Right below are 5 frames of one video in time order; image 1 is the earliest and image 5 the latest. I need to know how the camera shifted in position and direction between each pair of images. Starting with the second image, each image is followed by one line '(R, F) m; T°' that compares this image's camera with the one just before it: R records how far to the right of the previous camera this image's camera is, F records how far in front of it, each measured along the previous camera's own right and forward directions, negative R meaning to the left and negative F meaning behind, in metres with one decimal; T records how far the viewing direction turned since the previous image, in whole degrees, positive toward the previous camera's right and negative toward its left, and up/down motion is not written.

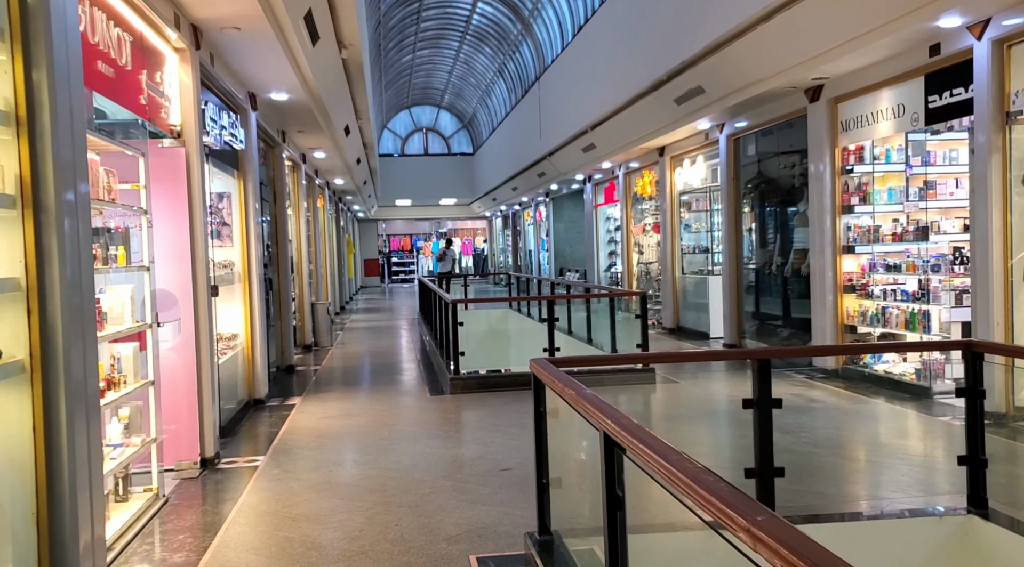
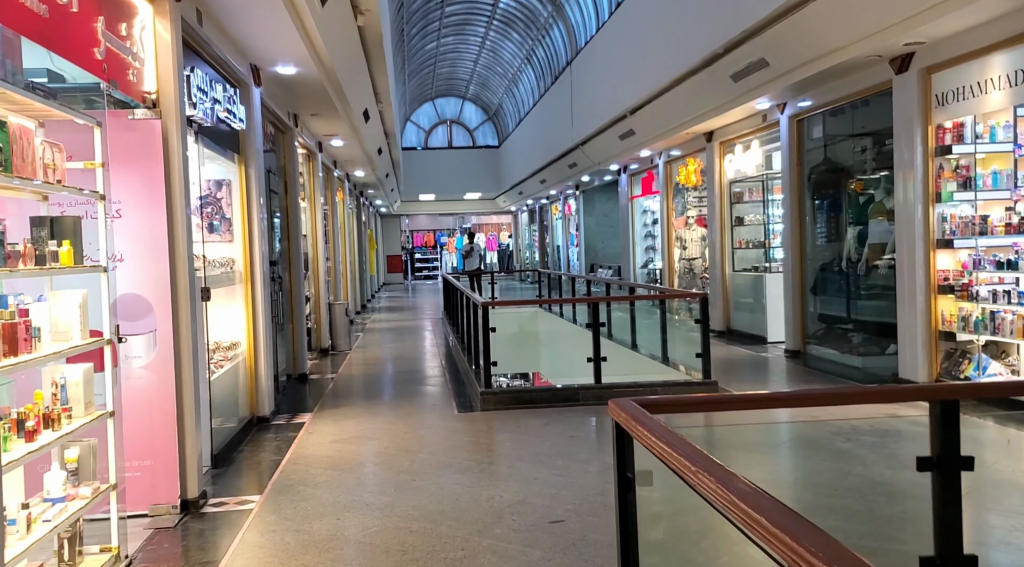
(-0.1, +0.8) m; -2°
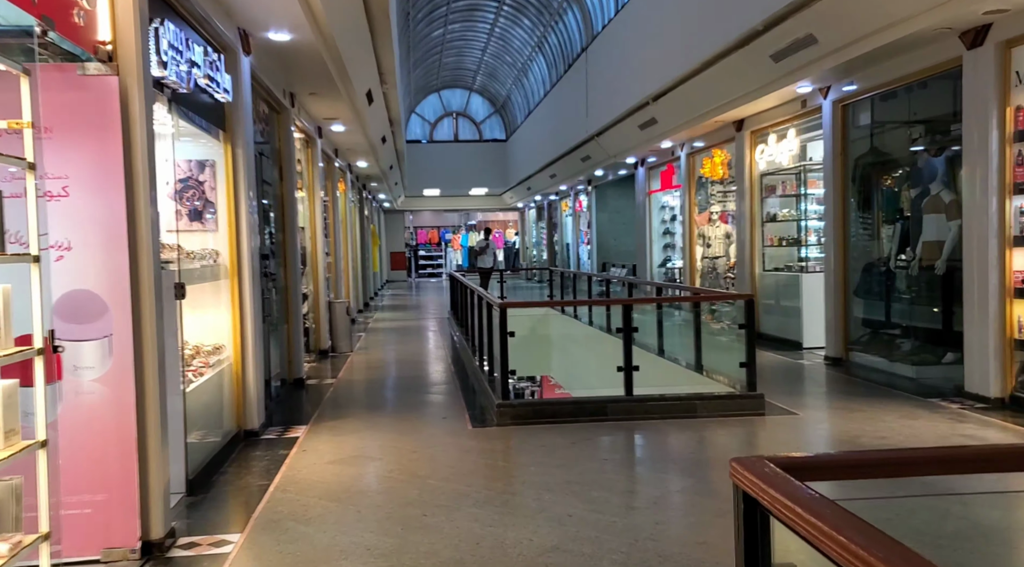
(-0.1, +0.6) m; 0°
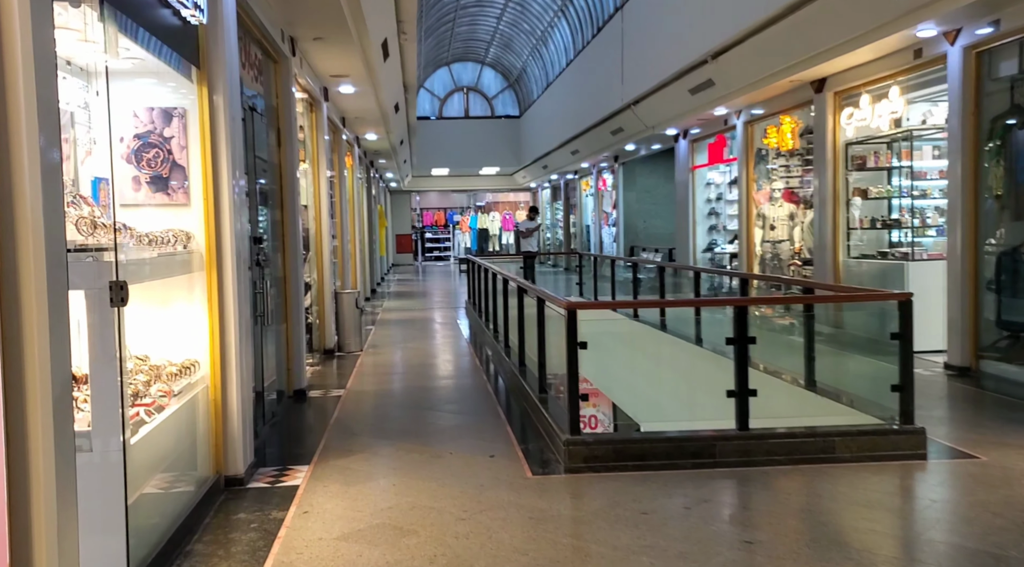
(-0.4, +1.3) m; 0°
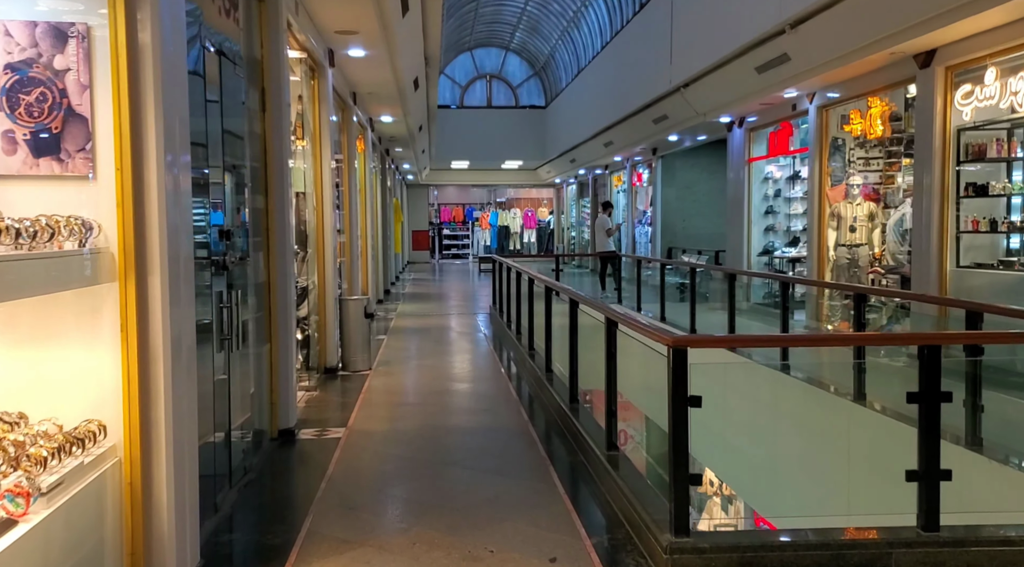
(-0.2, +1.2) m; -1°
